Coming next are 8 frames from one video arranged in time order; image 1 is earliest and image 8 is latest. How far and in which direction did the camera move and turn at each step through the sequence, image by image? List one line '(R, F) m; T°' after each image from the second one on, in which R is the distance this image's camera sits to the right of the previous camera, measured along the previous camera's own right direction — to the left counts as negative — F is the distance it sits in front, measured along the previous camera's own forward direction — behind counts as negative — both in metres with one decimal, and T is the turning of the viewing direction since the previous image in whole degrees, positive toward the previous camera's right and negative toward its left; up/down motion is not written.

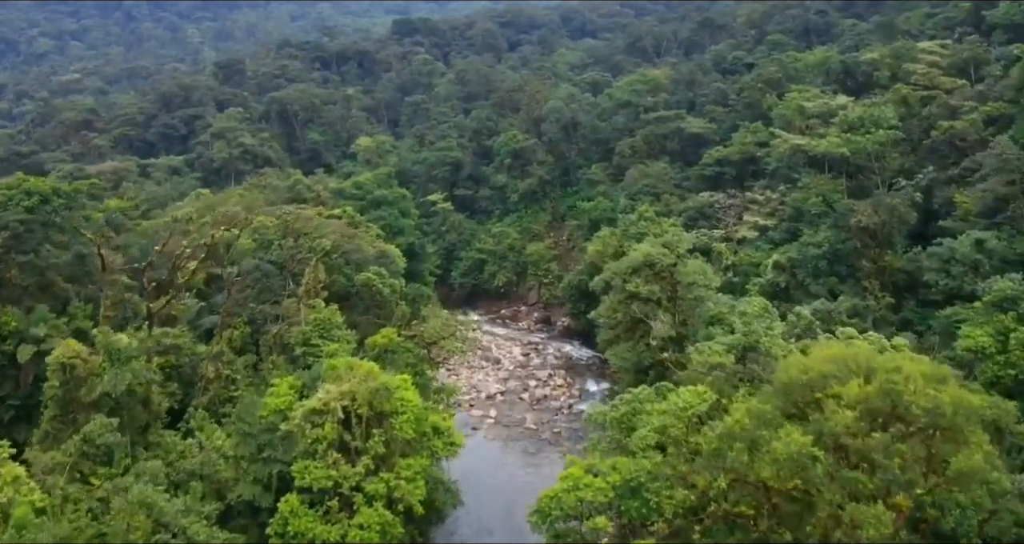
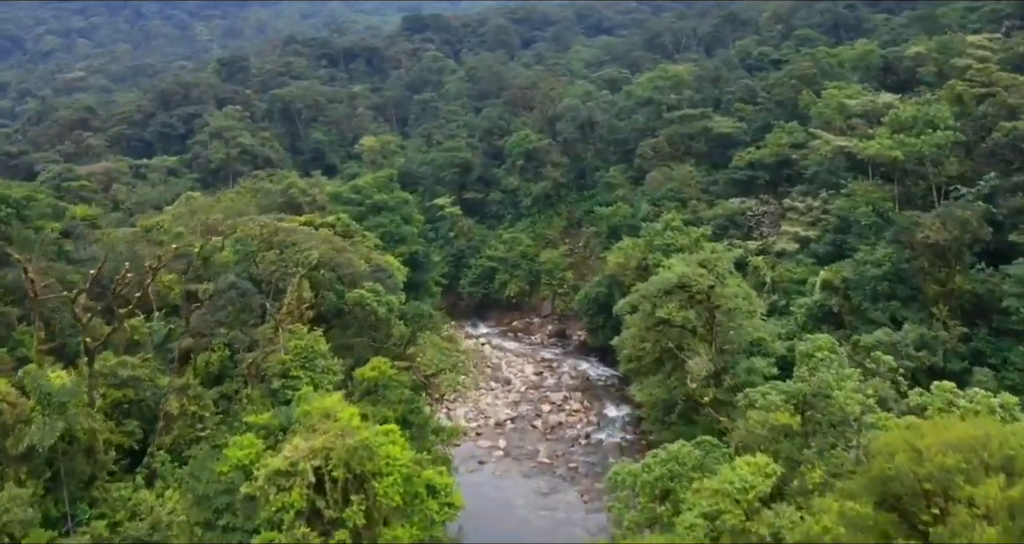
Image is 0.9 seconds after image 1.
(0.0, +3.0) m; -1°
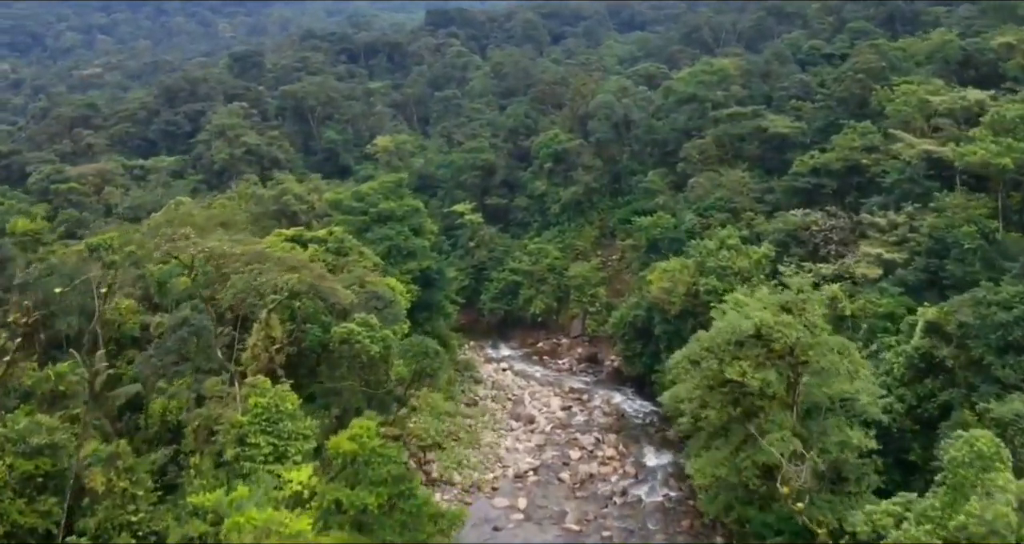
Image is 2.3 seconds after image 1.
(+0.1, +4.4) m; -1°
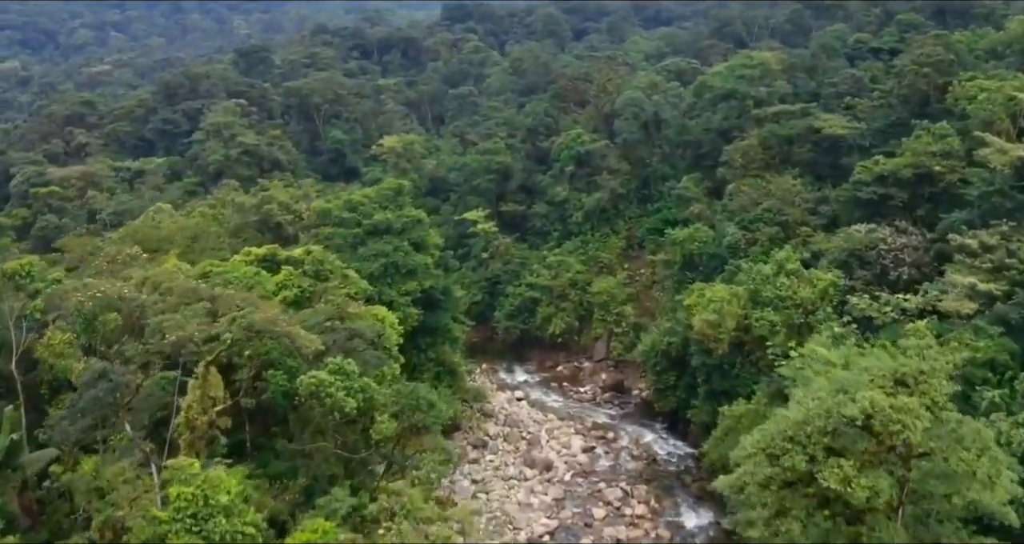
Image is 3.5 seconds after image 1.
(+0.1, +3.9) m; -1°
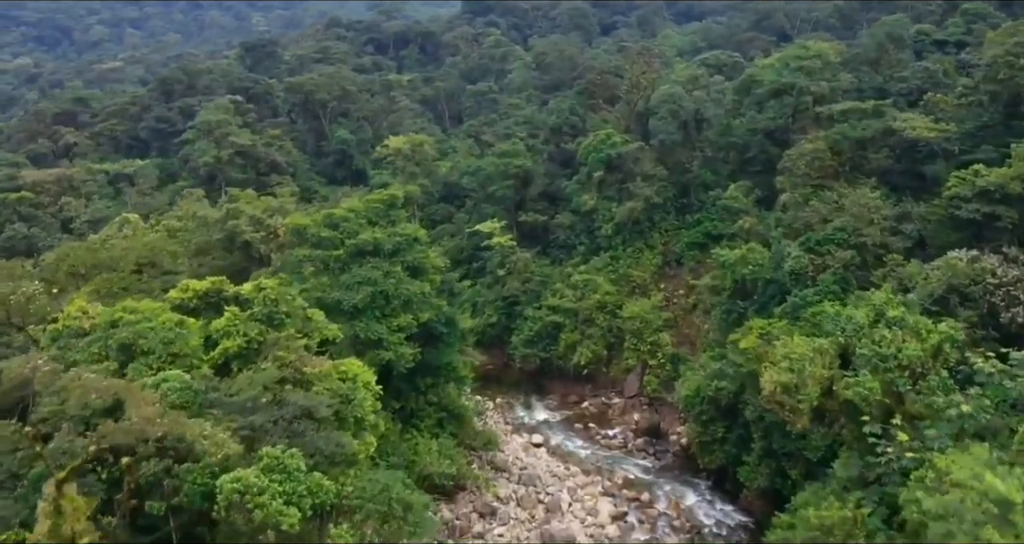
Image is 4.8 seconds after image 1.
(+0.2, +4.6) m; -1°
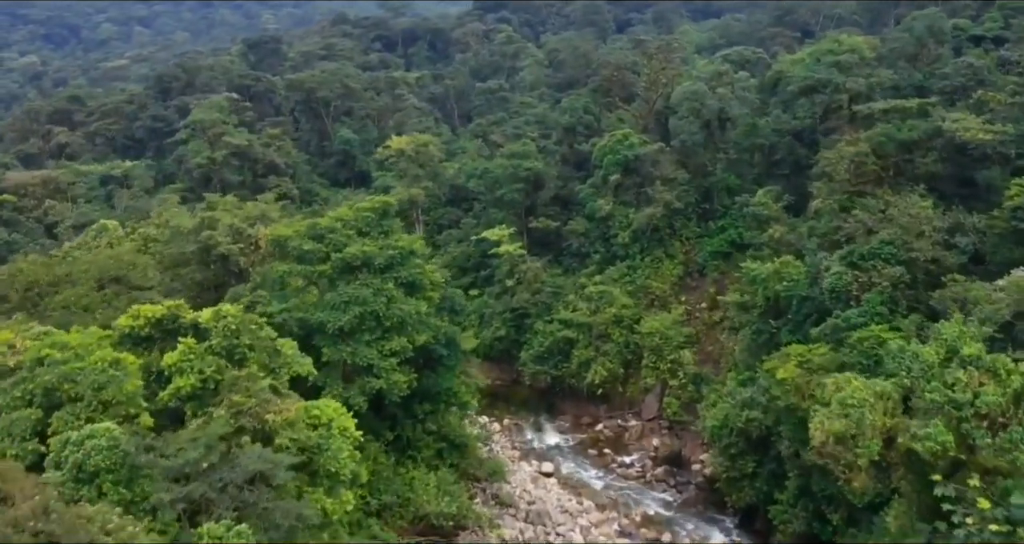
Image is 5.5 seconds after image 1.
(+0.1, +2.3) m; -1°
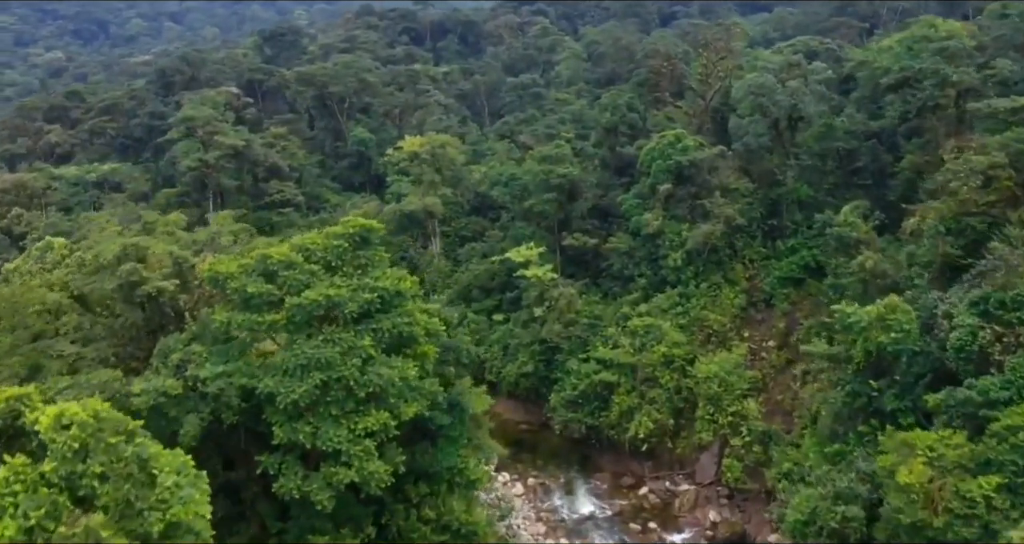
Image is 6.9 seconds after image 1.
(+0.2, +4.8) m; -2°
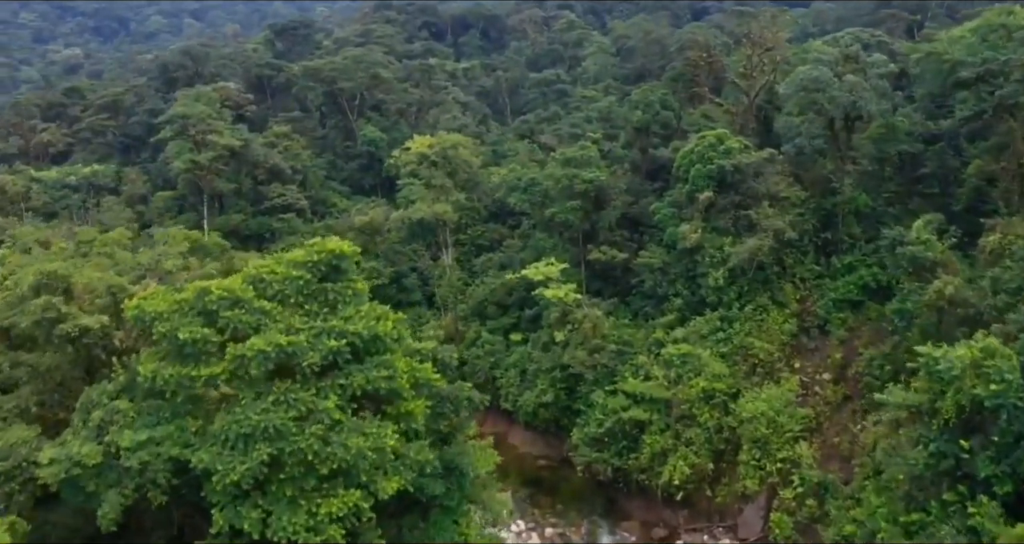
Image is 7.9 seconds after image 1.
(+0.2, +3.0) m; -1°
